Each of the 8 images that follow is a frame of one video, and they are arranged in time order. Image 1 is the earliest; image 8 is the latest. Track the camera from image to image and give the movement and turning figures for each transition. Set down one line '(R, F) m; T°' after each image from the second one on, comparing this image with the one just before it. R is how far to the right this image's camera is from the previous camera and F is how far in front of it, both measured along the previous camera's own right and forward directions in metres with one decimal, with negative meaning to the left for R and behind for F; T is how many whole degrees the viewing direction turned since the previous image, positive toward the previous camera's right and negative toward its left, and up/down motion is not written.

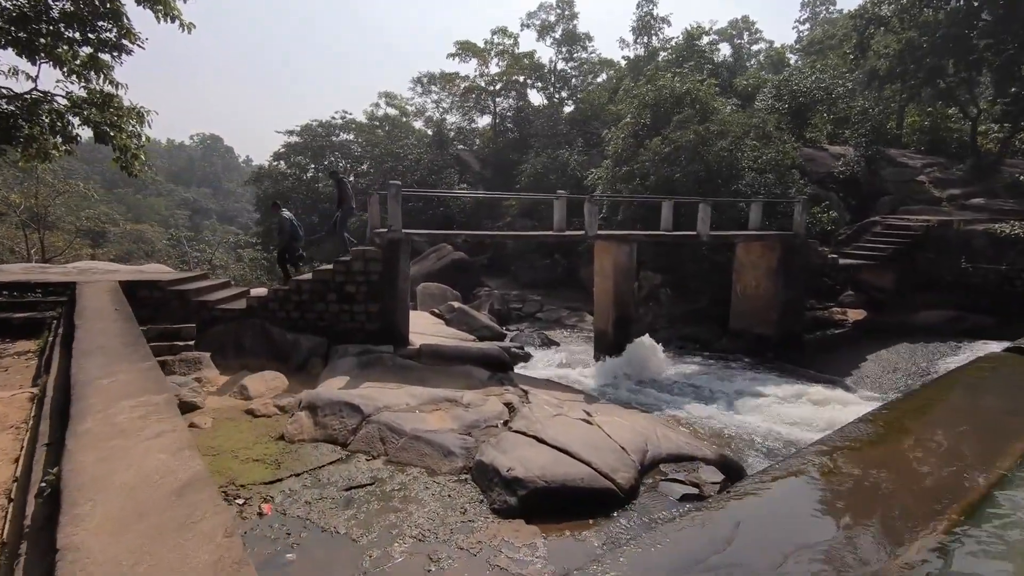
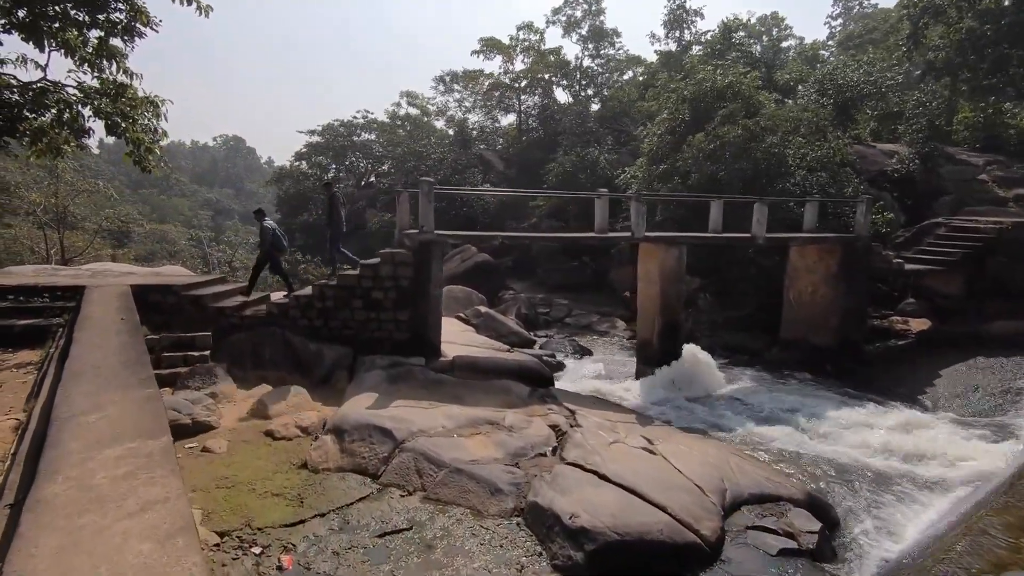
(-0.4, +0.8) m; -2°
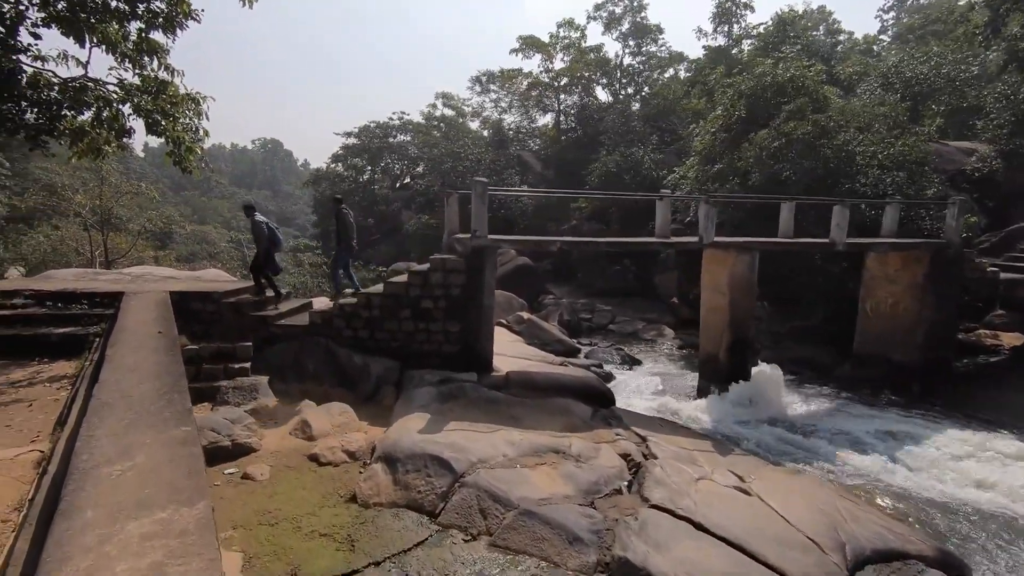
(-0.4, +0.6) m; -3°
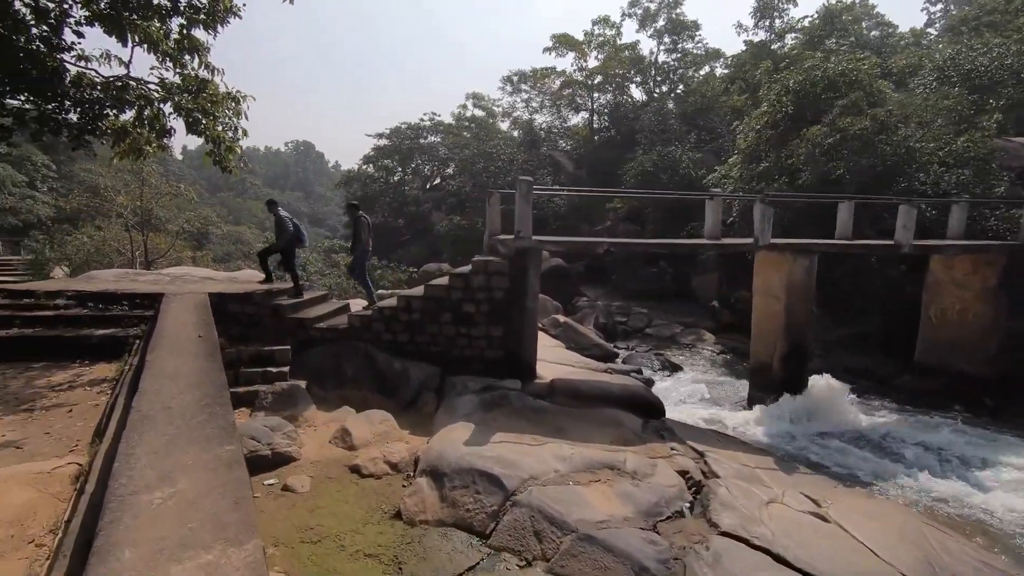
(-0.2, +0.3) m; -3°
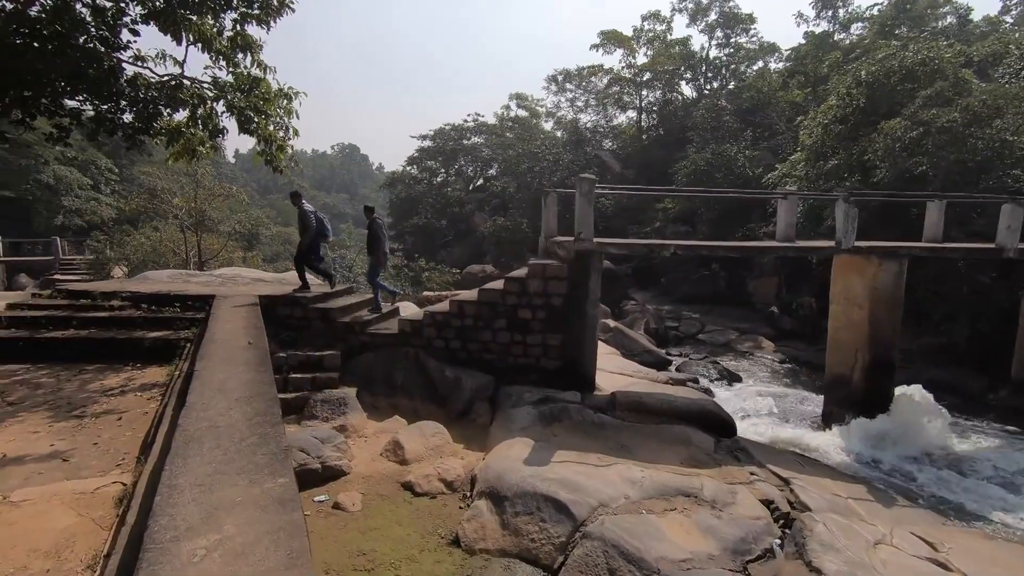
(-0.2, +0.4) m; -4°
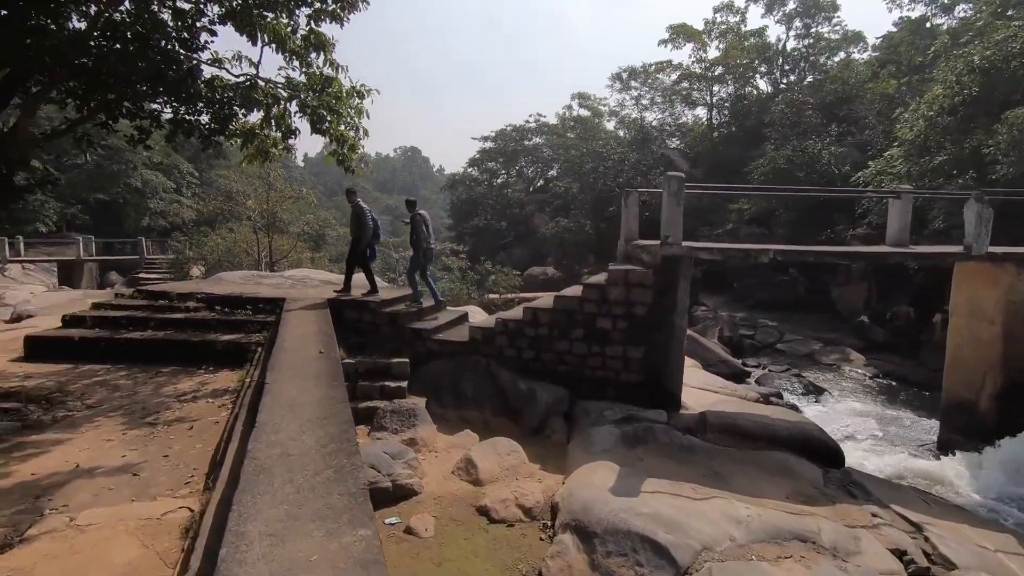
(-0.3, +0.4) m; -6°
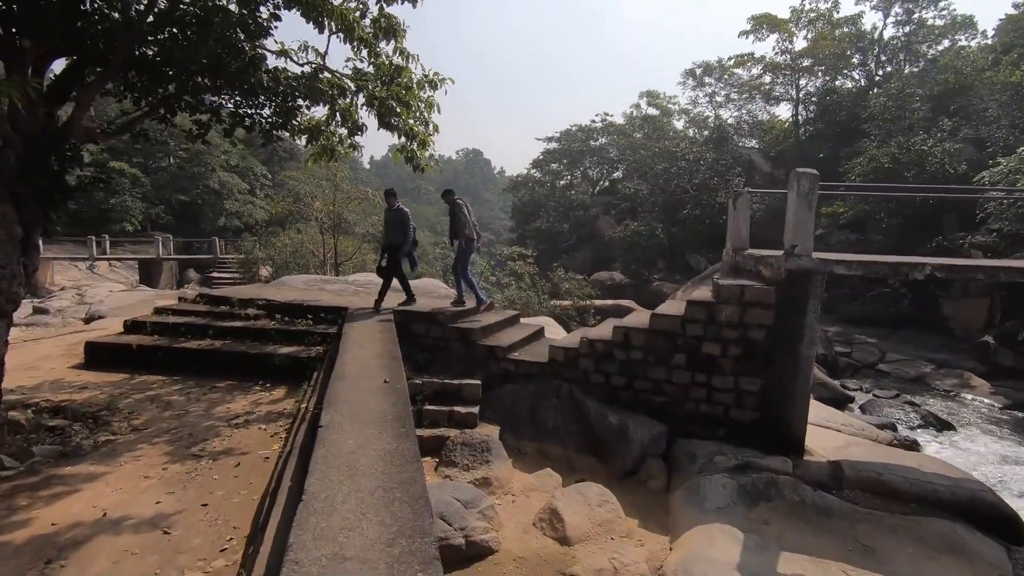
(-0.3, +0.8) m; -6°
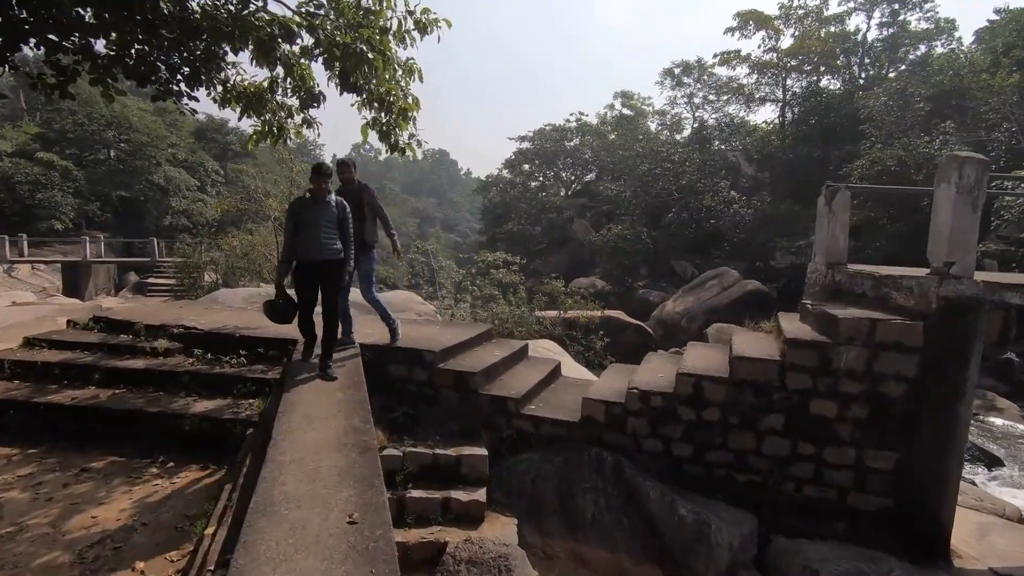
(-0.4, +1.7) m; +4°
